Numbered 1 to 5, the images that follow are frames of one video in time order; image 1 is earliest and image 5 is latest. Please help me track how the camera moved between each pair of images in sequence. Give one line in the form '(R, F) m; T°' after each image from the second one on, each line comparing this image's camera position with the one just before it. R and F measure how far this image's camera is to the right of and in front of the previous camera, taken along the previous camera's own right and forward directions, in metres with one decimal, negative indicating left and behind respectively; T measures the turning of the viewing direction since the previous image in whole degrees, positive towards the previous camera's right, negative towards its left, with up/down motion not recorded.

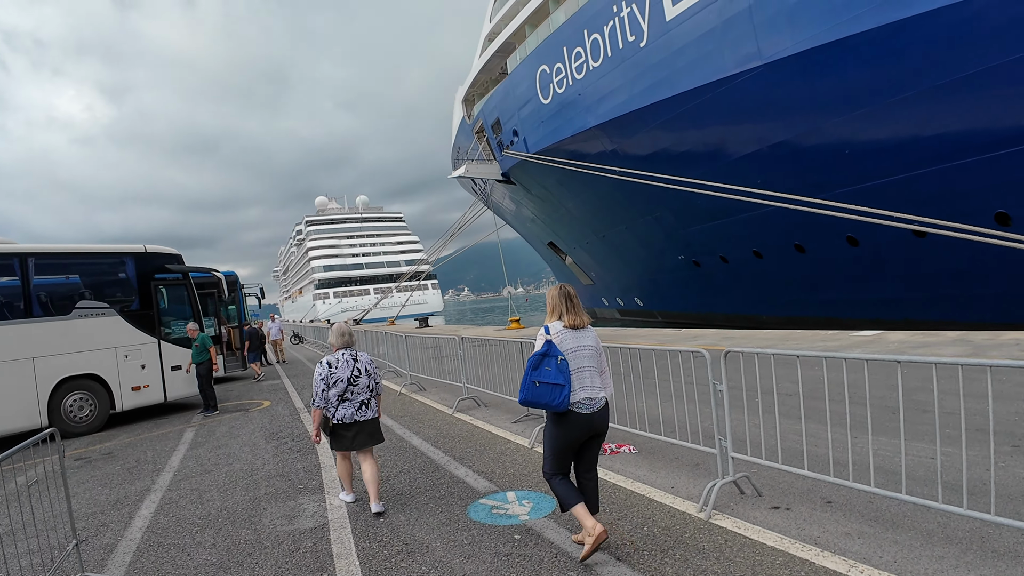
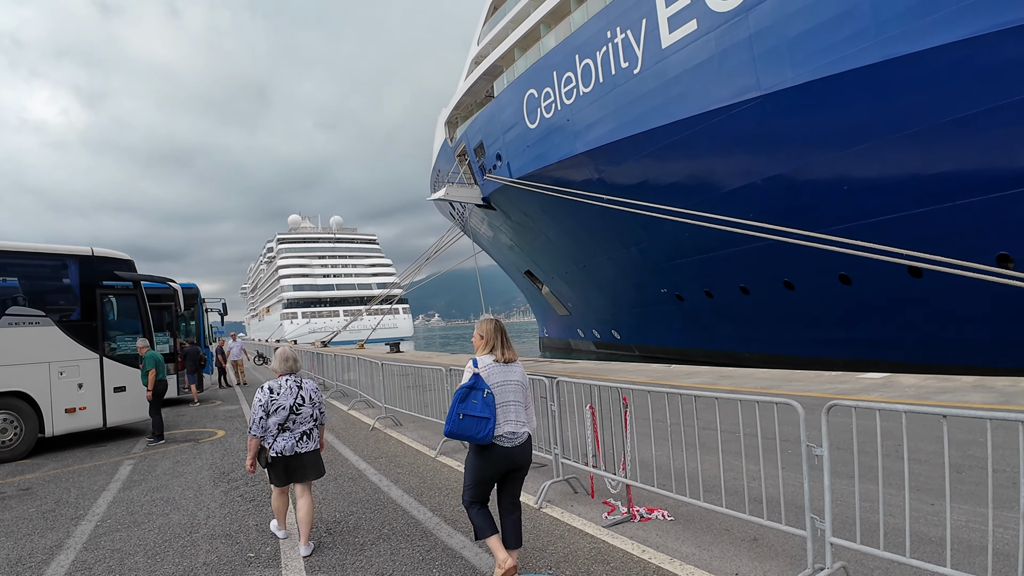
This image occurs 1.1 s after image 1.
(-0.2, +0.7) m; +2°
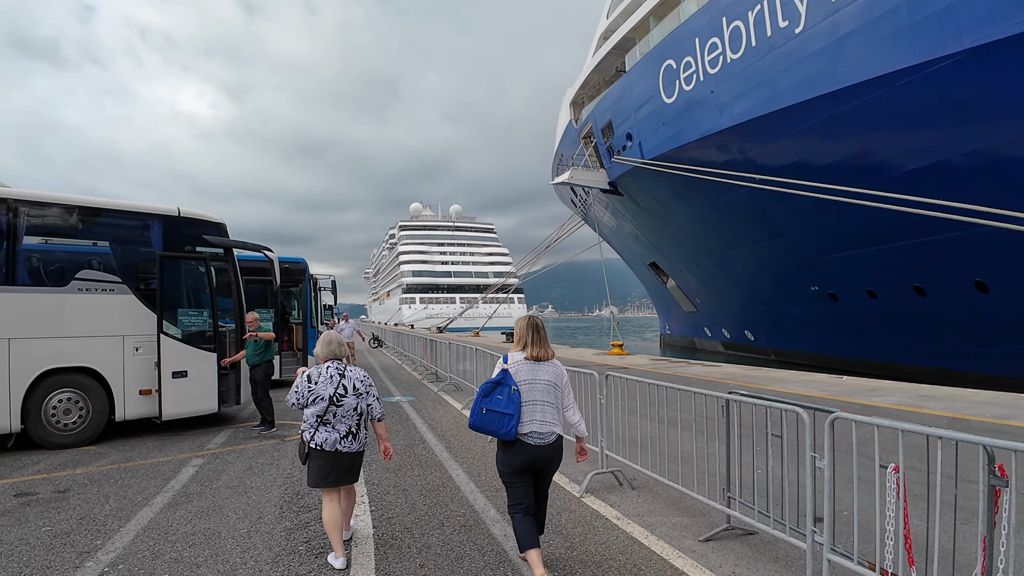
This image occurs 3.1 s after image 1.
(-0.3, +1.4) m; -9°
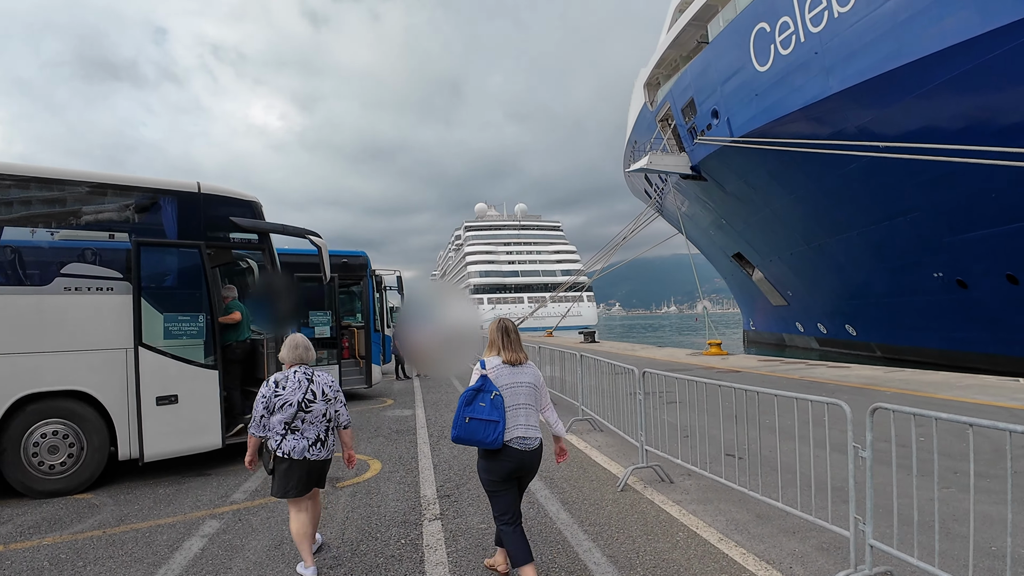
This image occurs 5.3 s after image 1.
(-0.3, +1.5) m; -5°
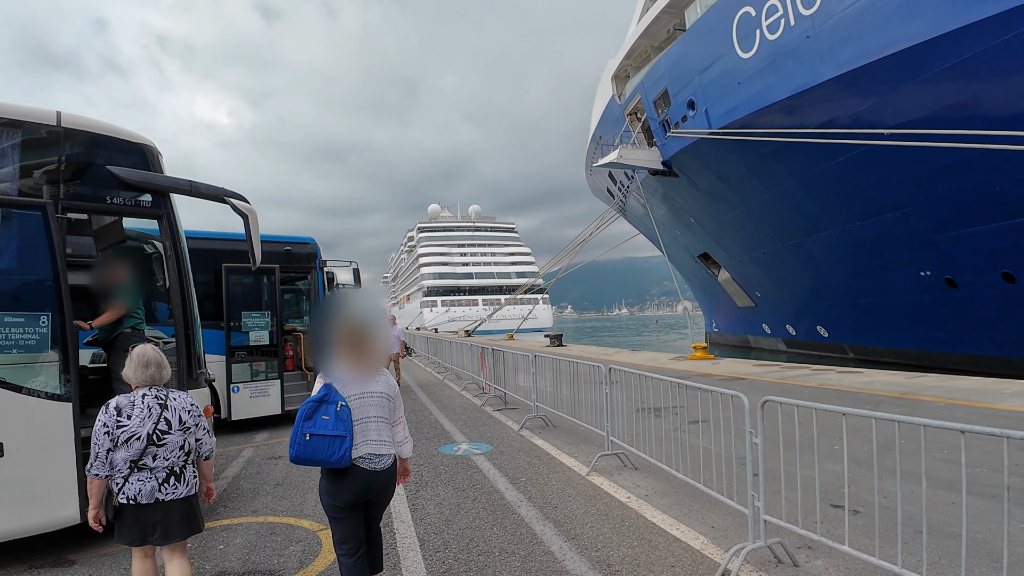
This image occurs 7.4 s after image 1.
(-0.3, +1.4) m; +4°
